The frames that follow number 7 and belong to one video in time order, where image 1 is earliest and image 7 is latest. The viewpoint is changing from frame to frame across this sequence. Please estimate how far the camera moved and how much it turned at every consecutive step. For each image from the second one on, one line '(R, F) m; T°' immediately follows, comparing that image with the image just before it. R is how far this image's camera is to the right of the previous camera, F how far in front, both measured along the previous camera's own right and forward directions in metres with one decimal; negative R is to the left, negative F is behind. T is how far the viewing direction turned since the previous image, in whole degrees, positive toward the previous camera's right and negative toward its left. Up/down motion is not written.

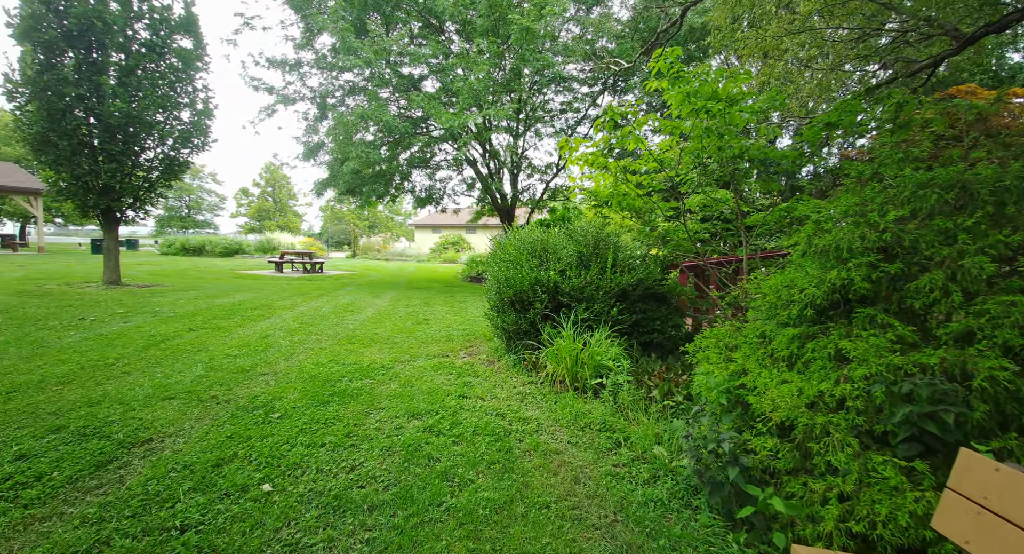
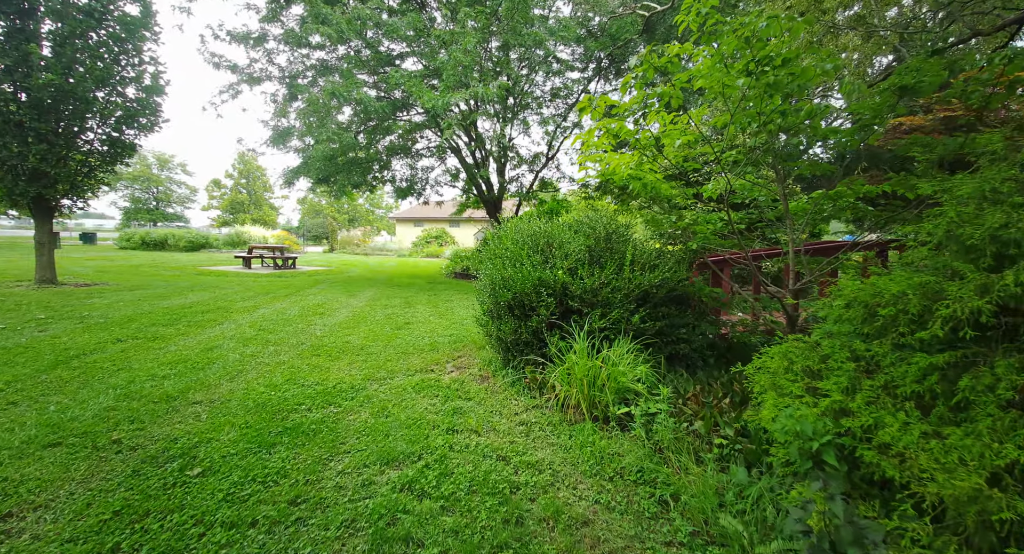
(-0.1, +0.7) m; +2°
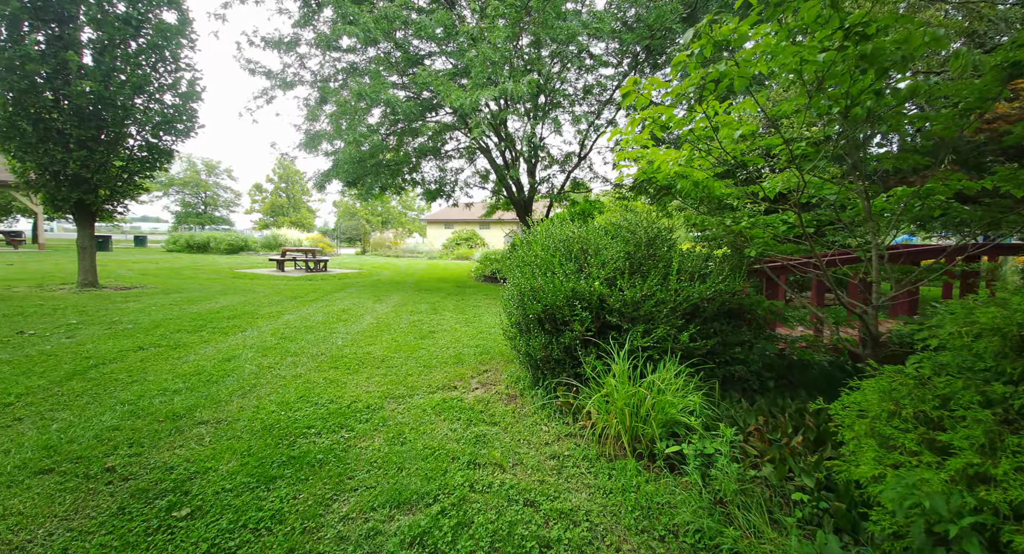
(0.0, +0.3) m; -4°
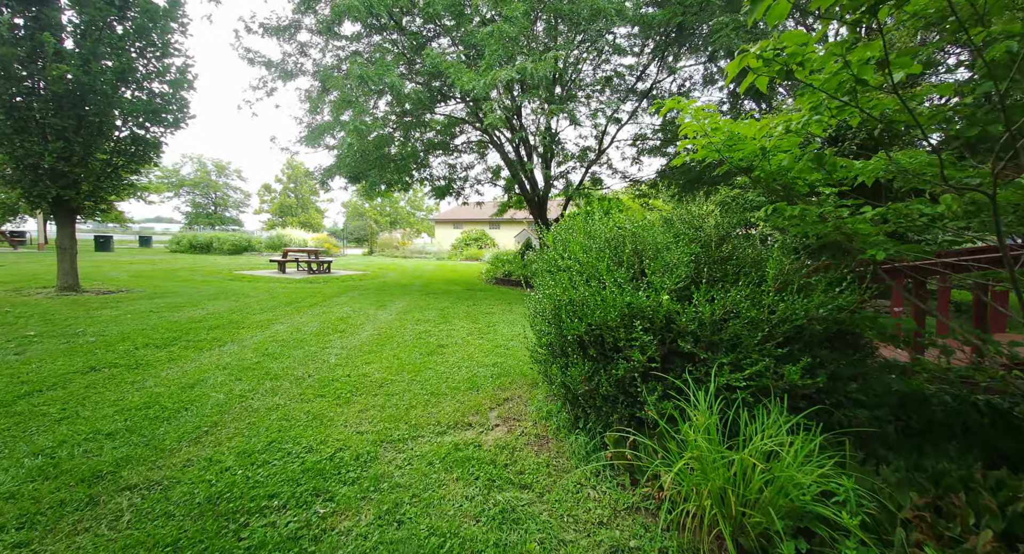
(-0.1, +0.7) m; -1°
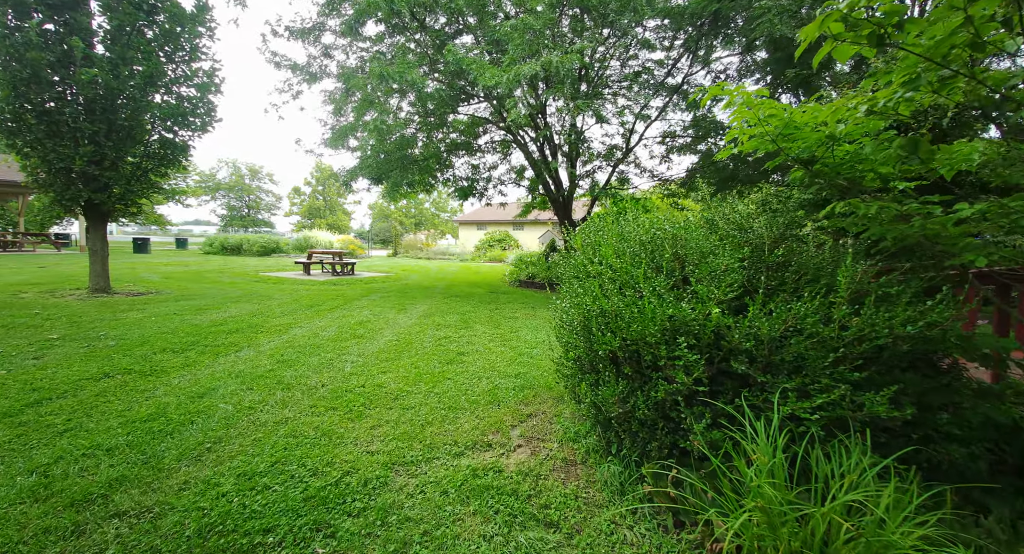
(0.0, +0.2) m; -3°
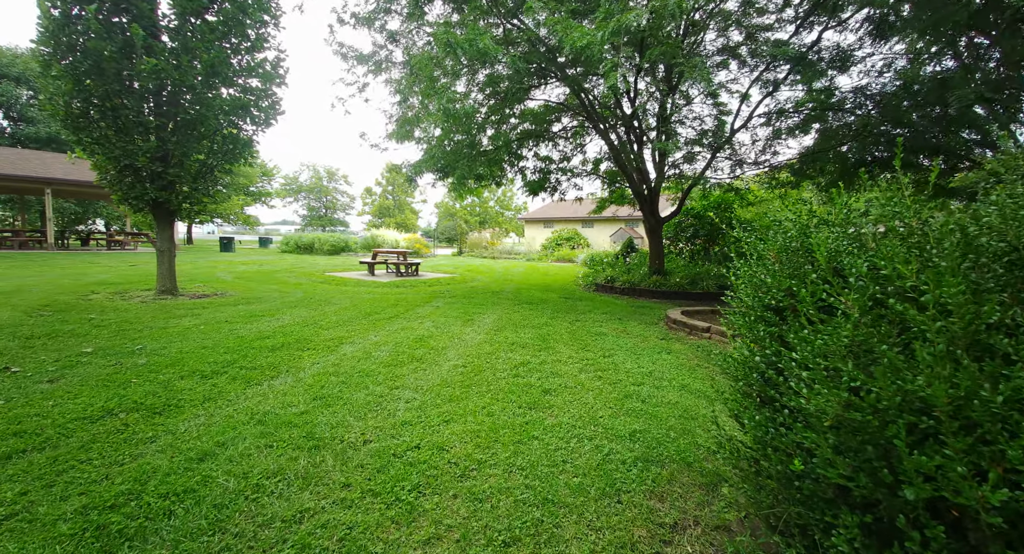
(-0.3, +1.1) m; -8°
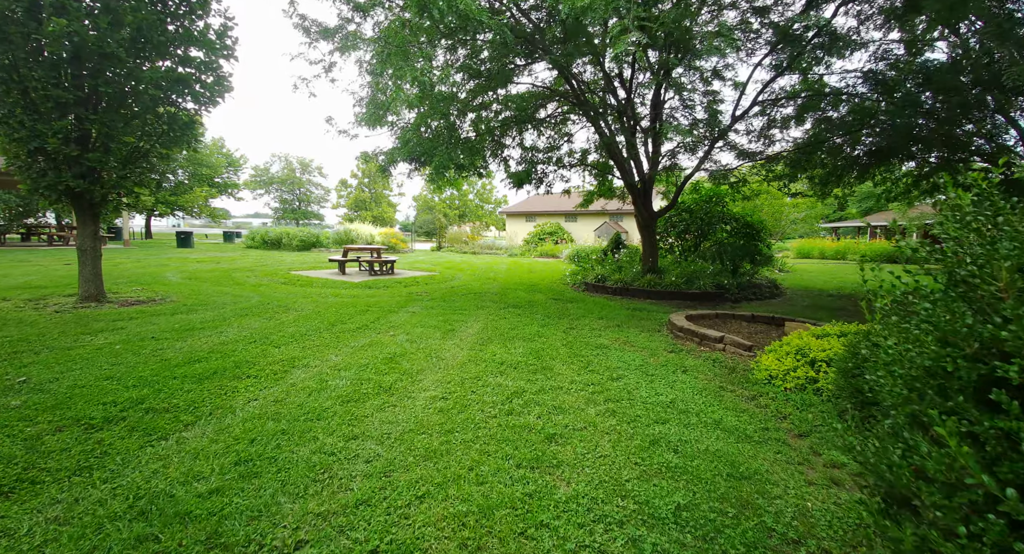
(-0.1, +0.8) m; +3°
